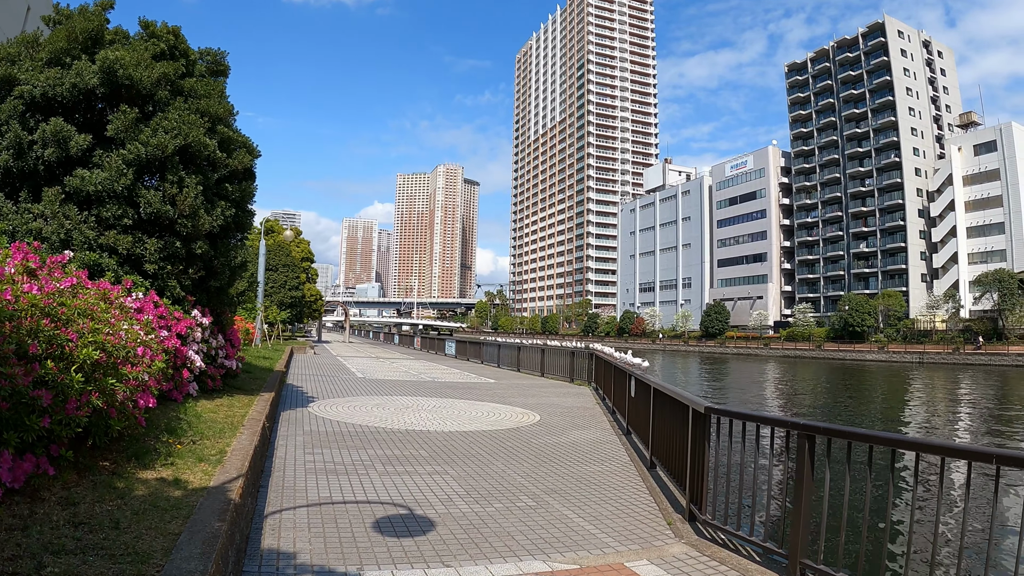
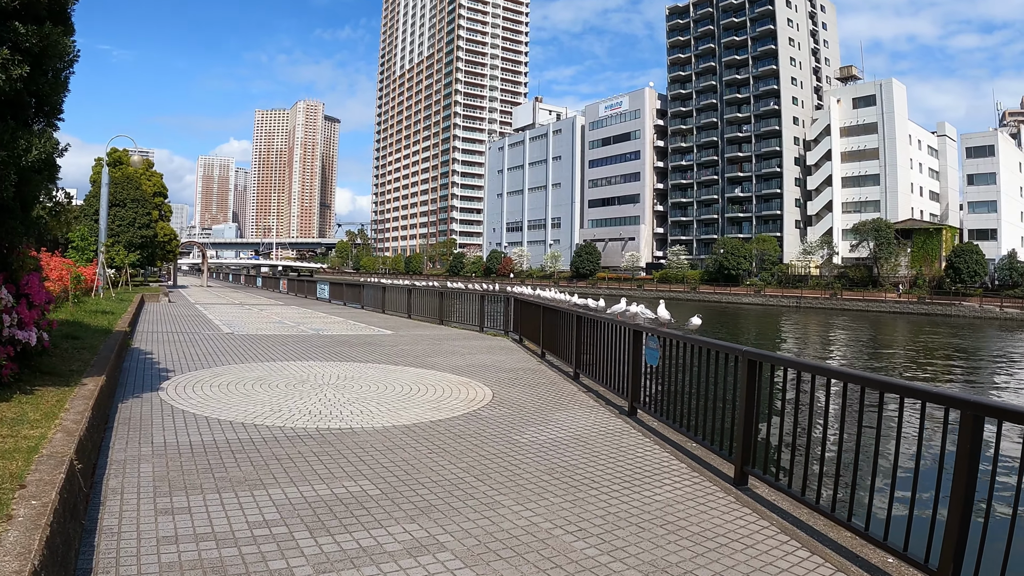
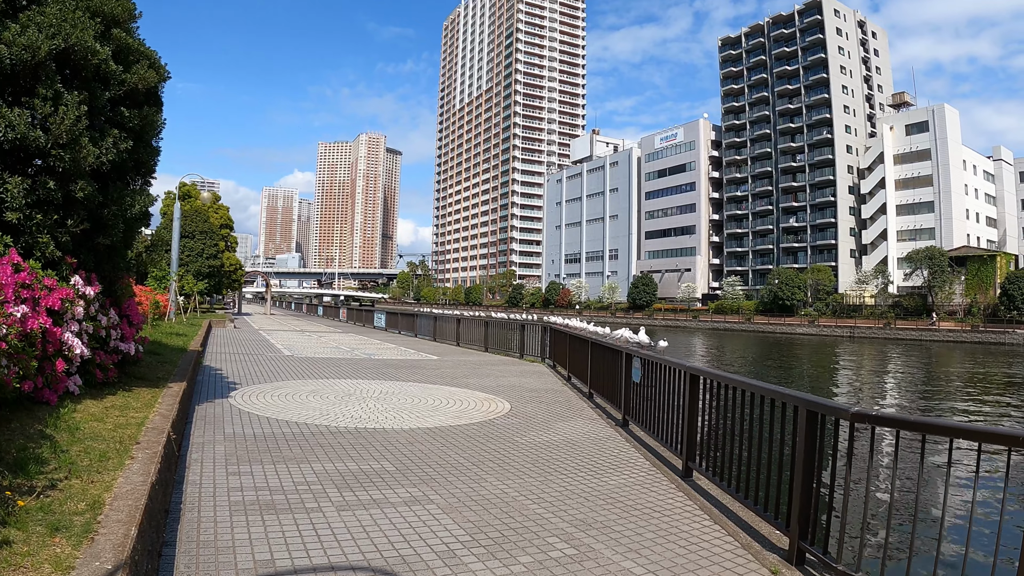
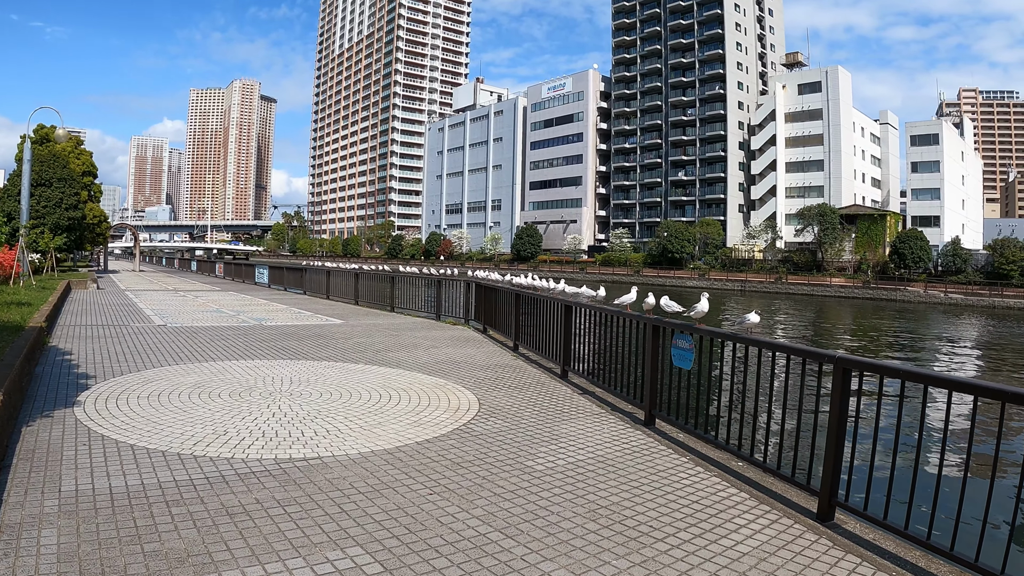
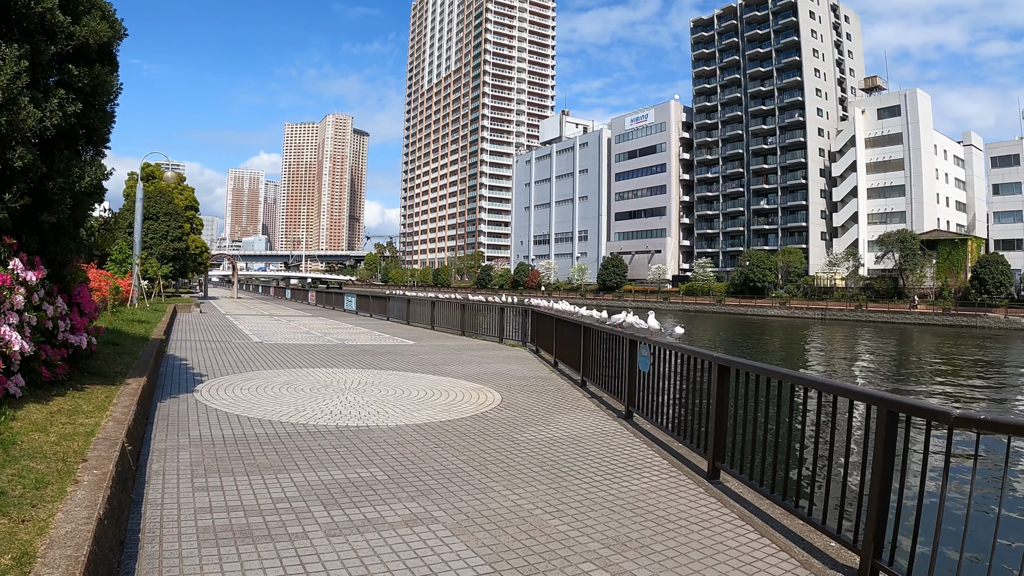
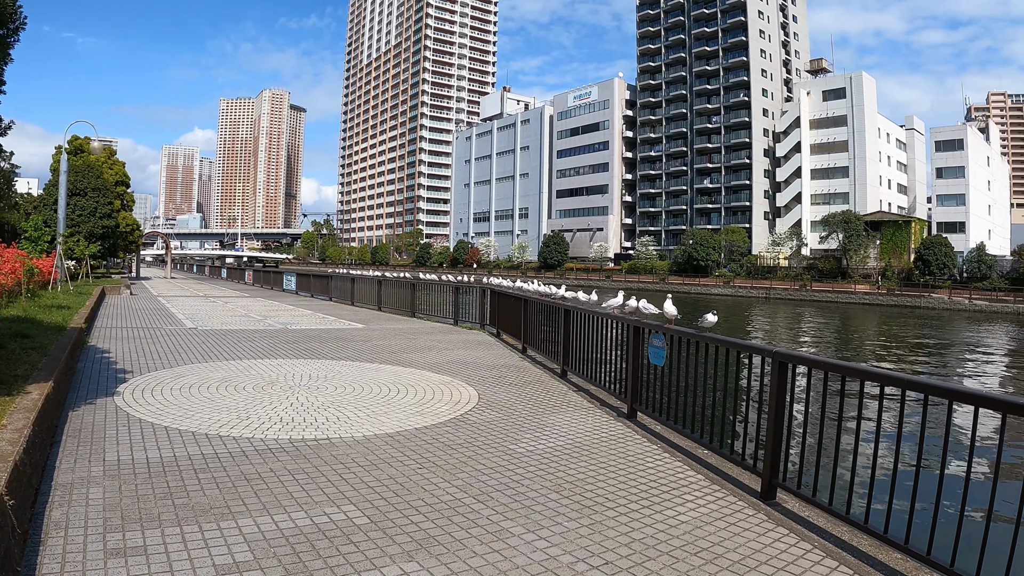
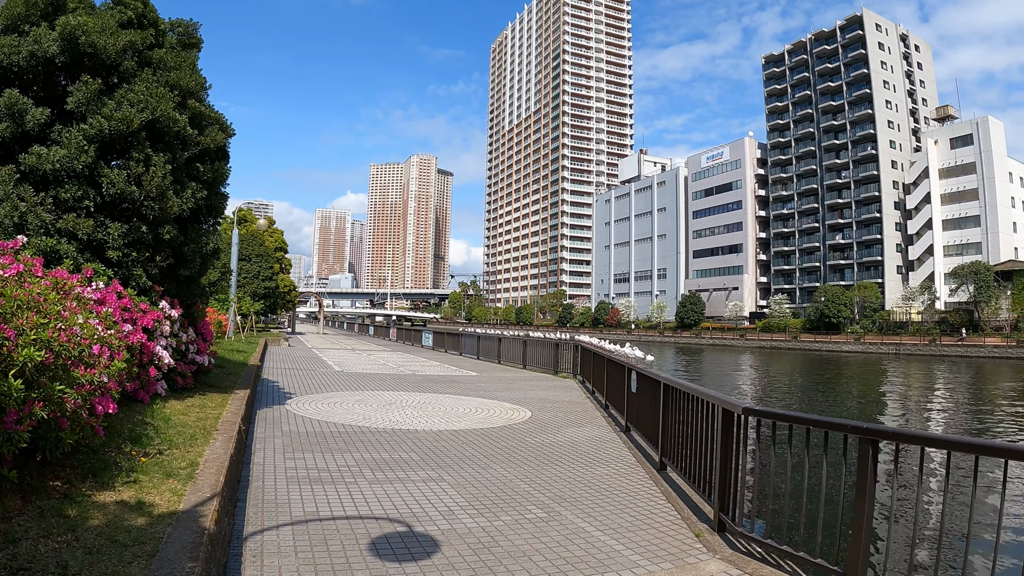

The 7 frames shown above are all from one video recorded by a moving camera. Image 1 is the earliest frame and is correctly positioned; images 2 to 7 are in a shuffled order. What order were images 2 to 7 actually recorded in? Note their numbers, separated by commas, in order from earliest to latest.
7, 3, 5, 2, 6, 4
